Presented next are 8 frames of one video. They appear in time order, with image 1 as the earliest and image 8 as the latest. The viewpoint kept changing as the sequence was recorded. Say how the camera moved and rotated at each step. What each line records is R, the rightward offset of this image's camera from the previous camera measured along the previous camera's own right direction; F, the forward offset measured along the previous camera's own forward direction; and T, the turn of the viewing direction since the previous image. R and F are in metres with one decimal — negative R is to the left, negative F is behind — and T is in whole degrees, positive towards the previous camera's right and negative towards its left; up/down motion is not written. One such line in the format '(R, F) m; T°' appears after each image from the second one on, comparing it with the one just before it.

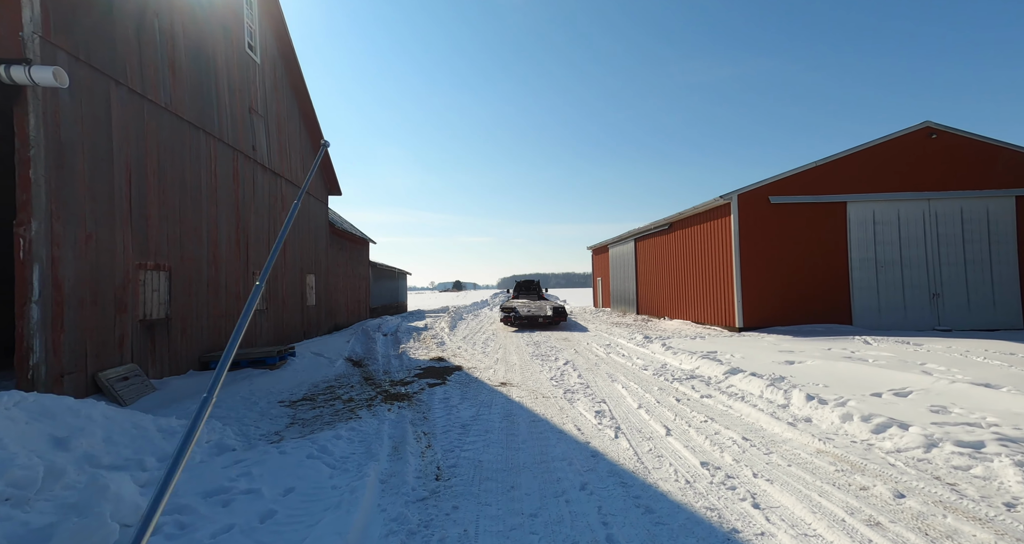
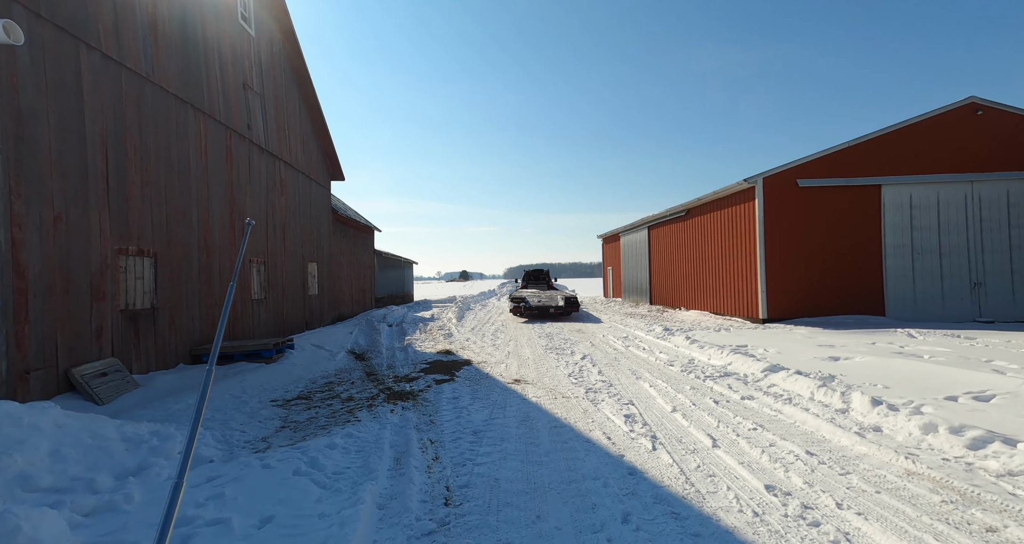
(-0.1, +0.6) m; -1°
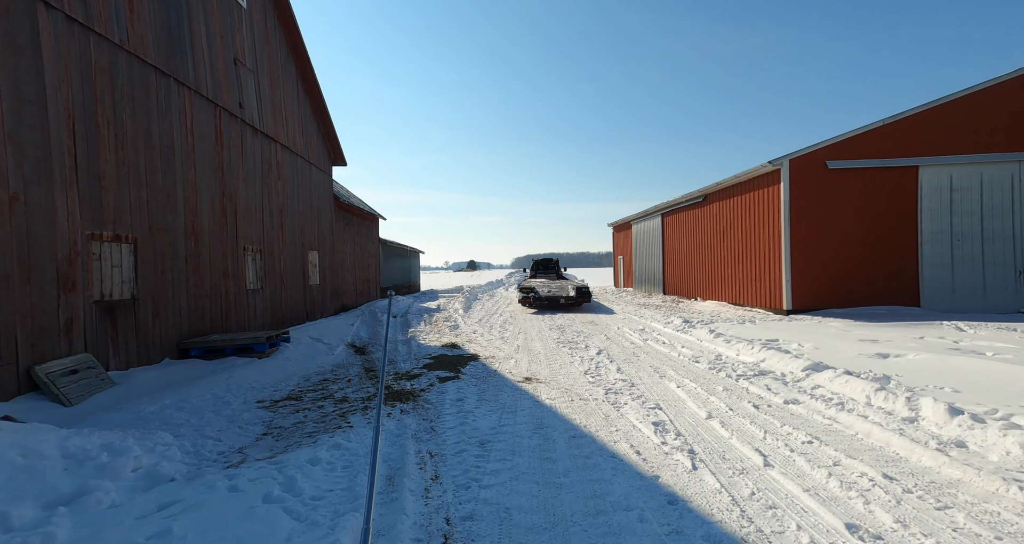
(0.0, +0.6) m; -1°
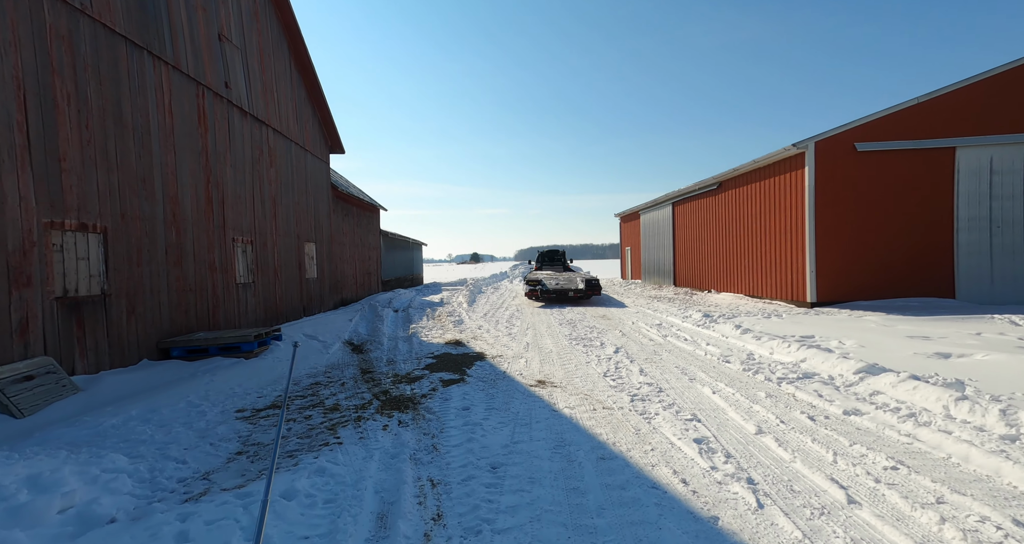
(-0.1, +0.6) m; 0°
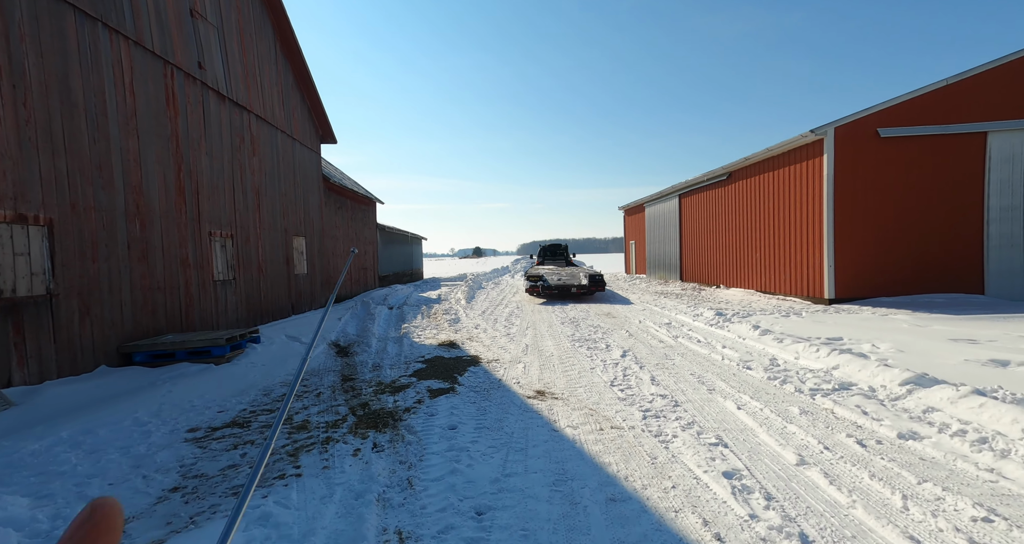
(+0.1, +0.6) m; 0°
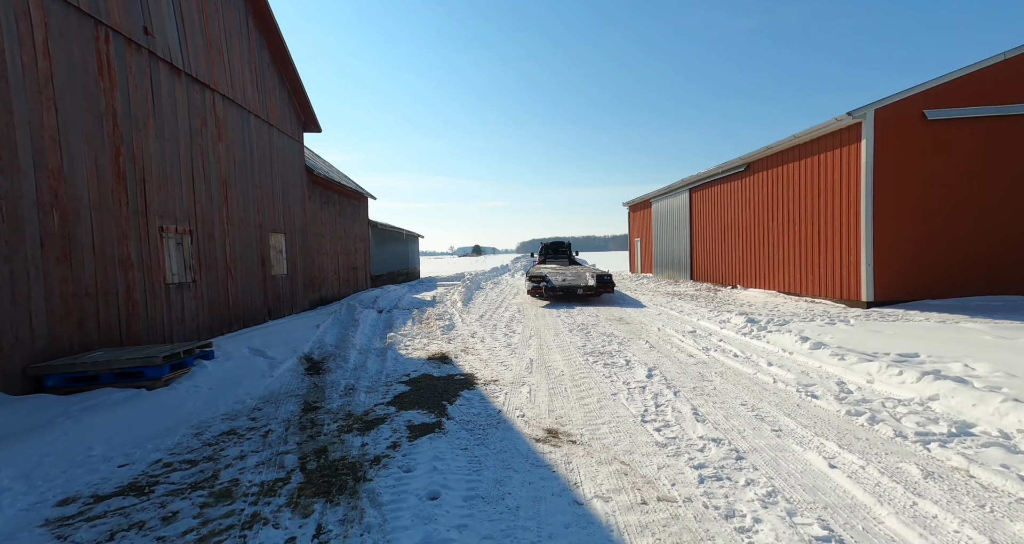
(0.0, +1.0) m; 0°
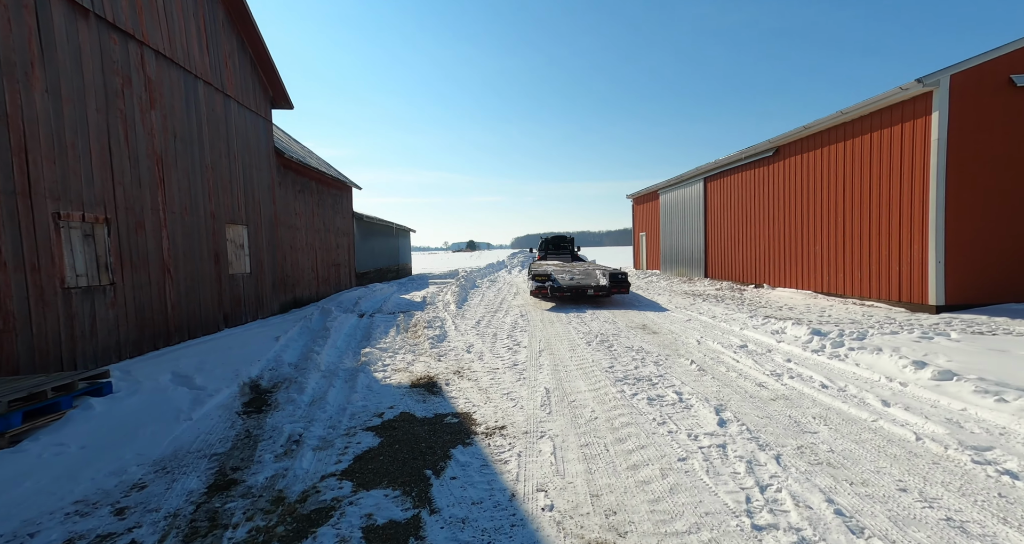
(-0.1, +1.5) m; +1°
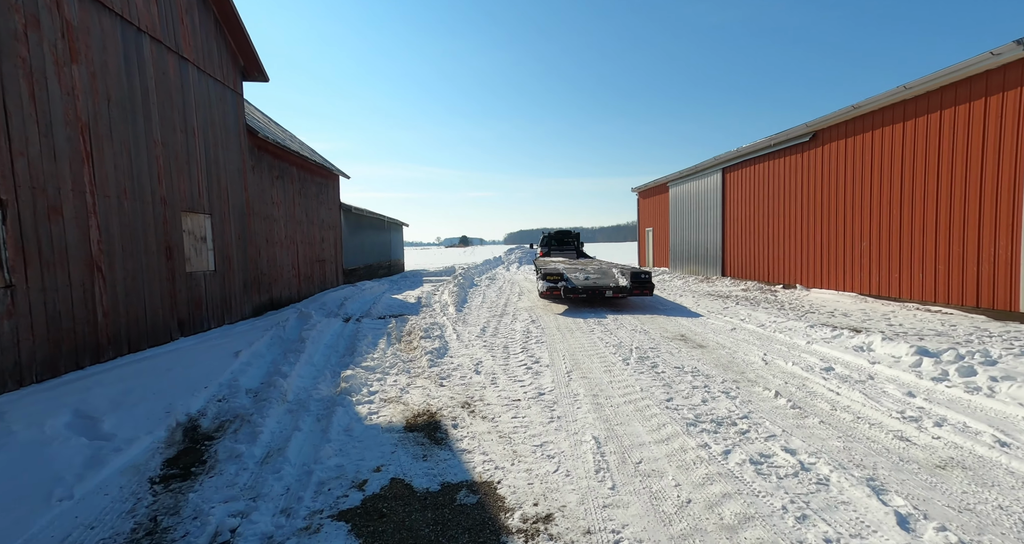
(-0.3, +1.3) m; +1°
